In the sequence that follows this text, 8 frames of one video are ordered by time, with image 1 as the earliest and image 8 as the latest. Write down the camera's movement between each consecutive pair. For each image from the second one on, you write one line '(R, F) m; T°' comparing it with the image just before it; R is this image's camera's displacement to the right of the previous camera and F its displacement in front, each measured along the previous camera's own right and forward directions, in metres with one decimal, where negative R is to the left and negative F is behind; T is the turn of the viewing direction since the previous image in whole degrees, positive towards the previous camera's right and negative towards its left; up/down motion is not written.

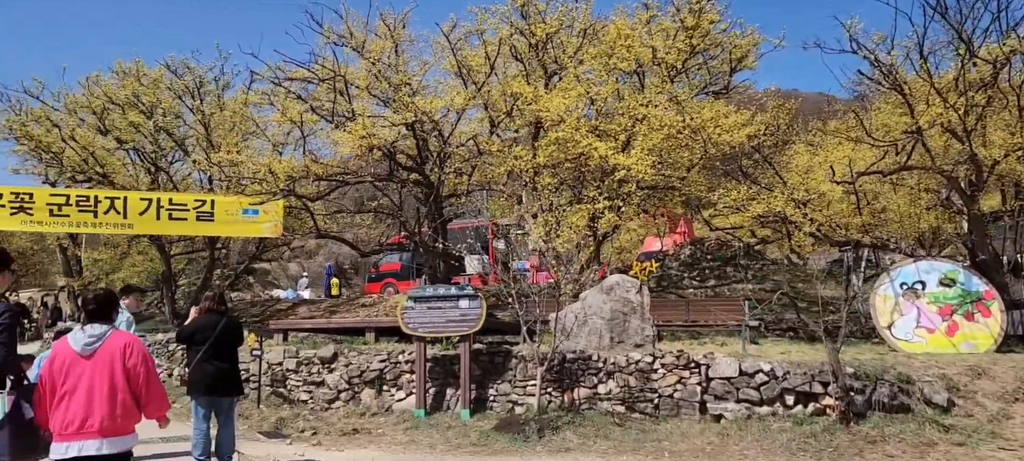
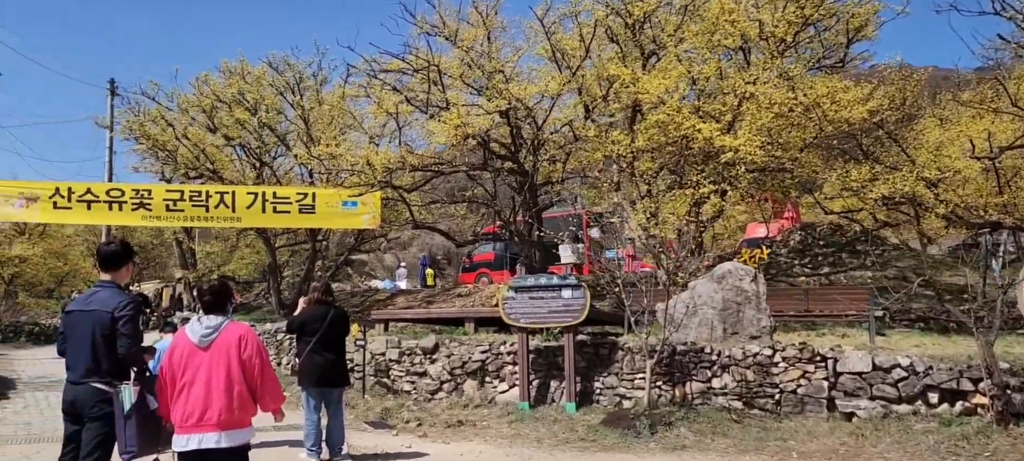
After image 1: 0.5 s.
(-0.1, +0.2) m; -6°
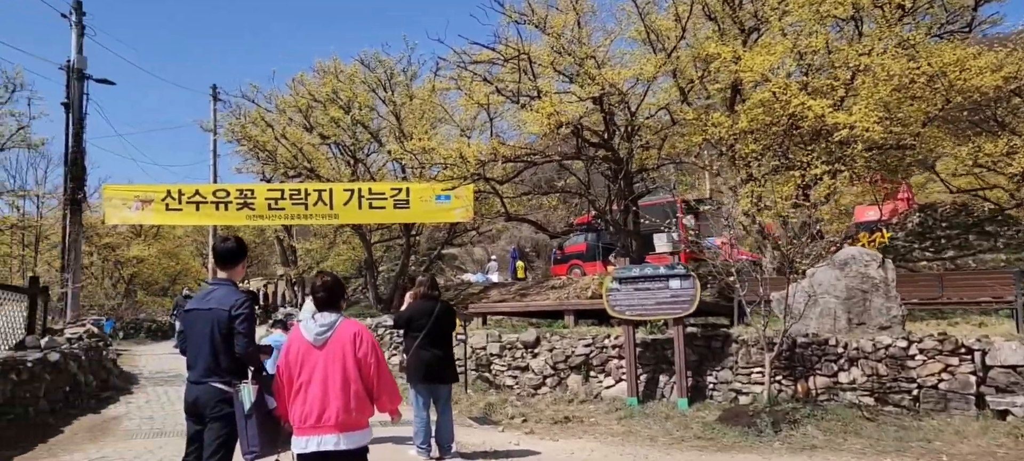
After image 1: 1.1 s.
(-0.1, +0.2) m; -6°
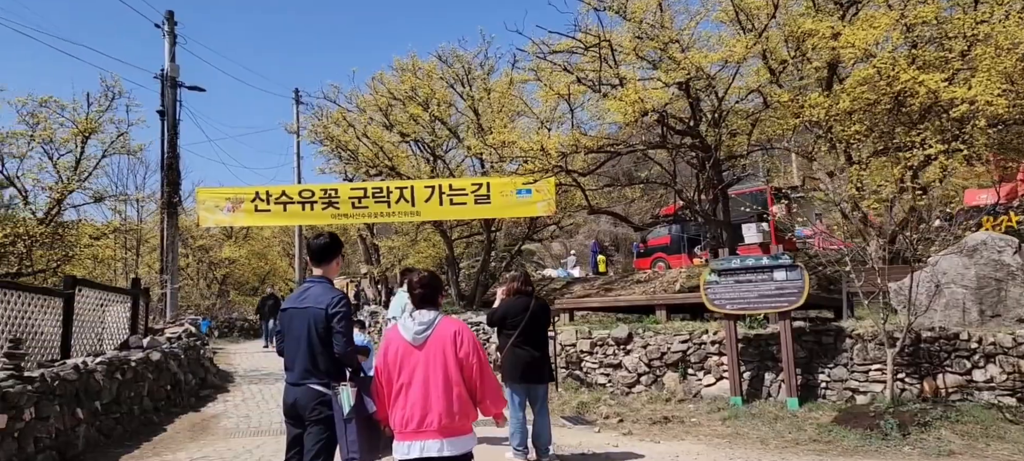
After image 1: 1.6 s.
(-0.1, +0.3) m; -5°
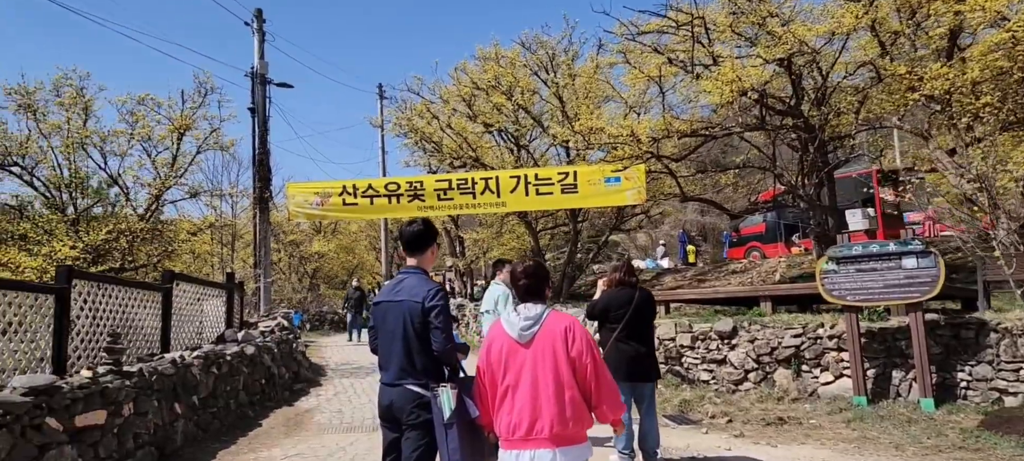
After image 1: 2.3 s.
(-0.1, +0.4) m; -6°
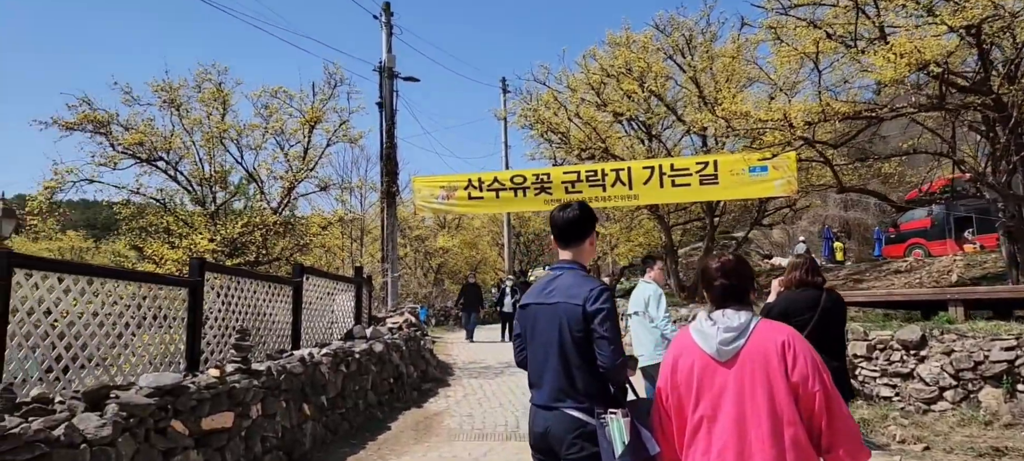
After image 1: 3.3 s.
(-0.2, +0.7) m; -8°
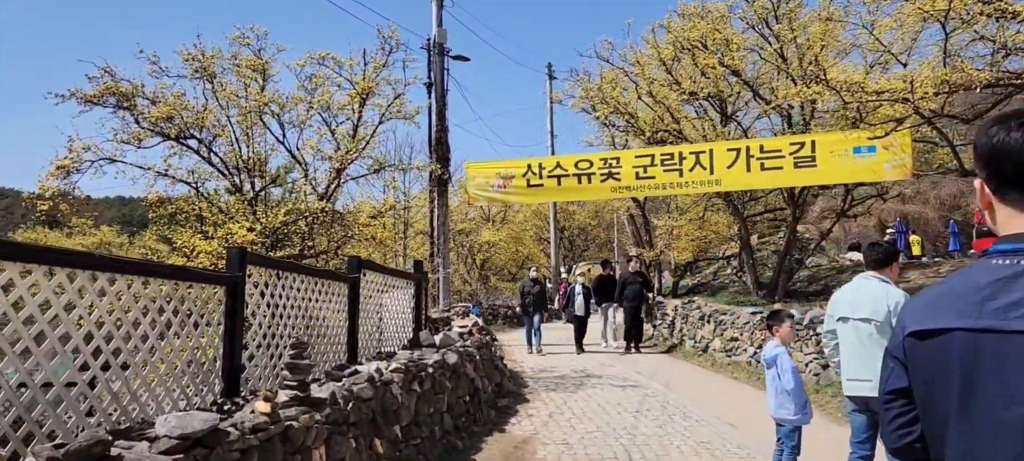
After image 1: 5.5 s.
(-0.7, +1.6) m; -2°
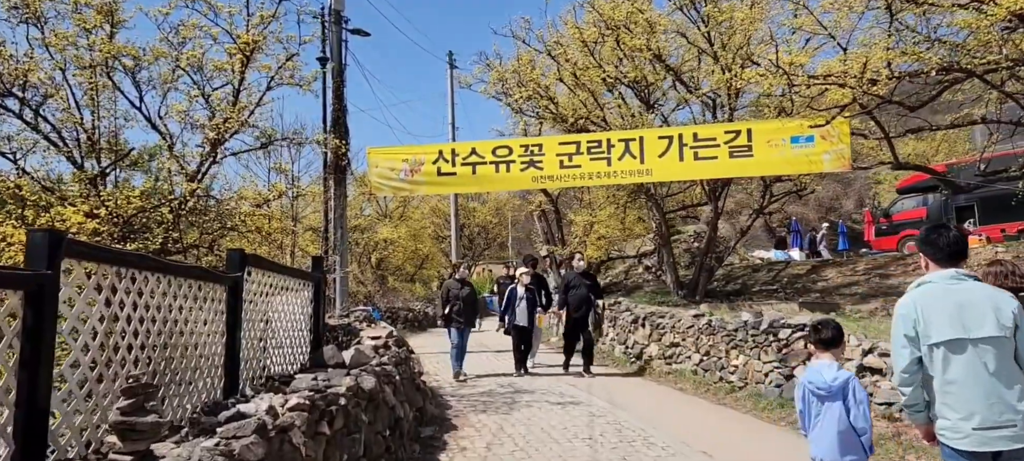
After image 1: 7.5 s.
(-0.3, +1.7) m; +8°
